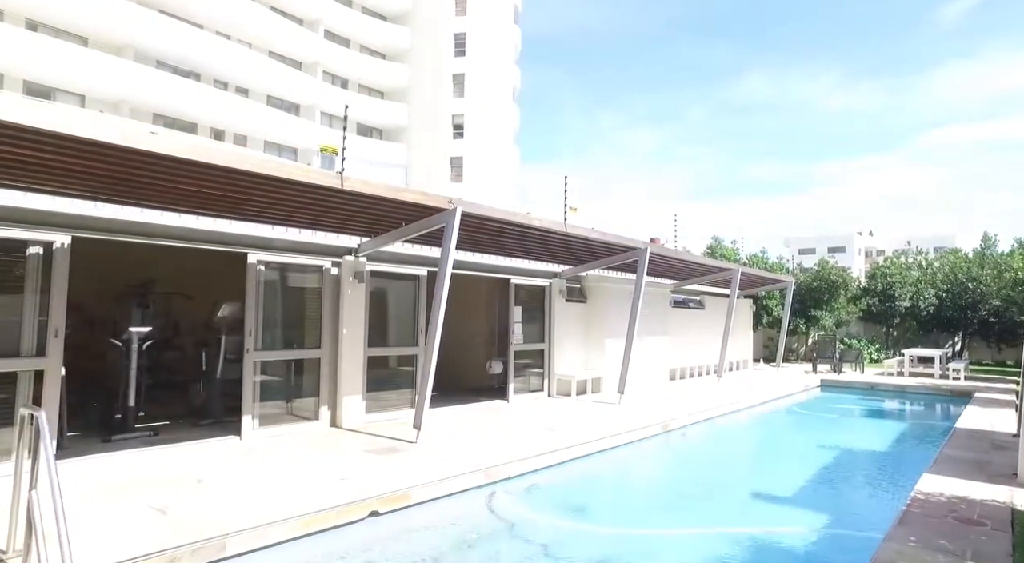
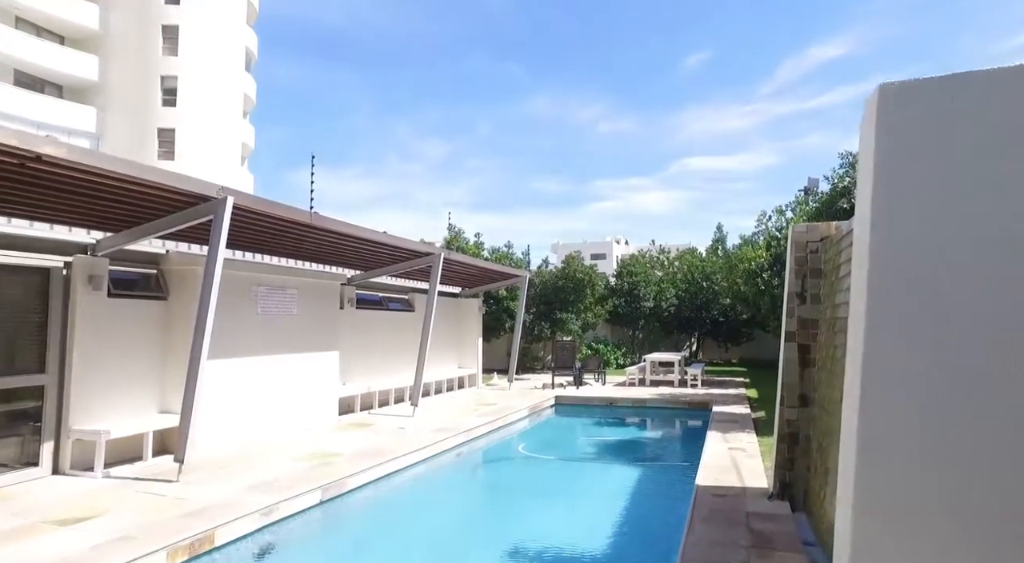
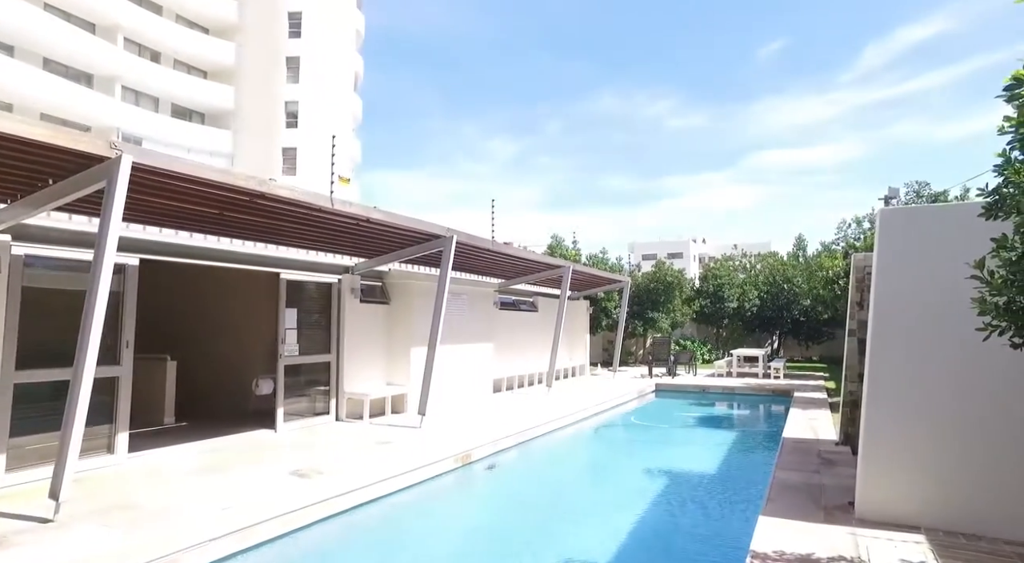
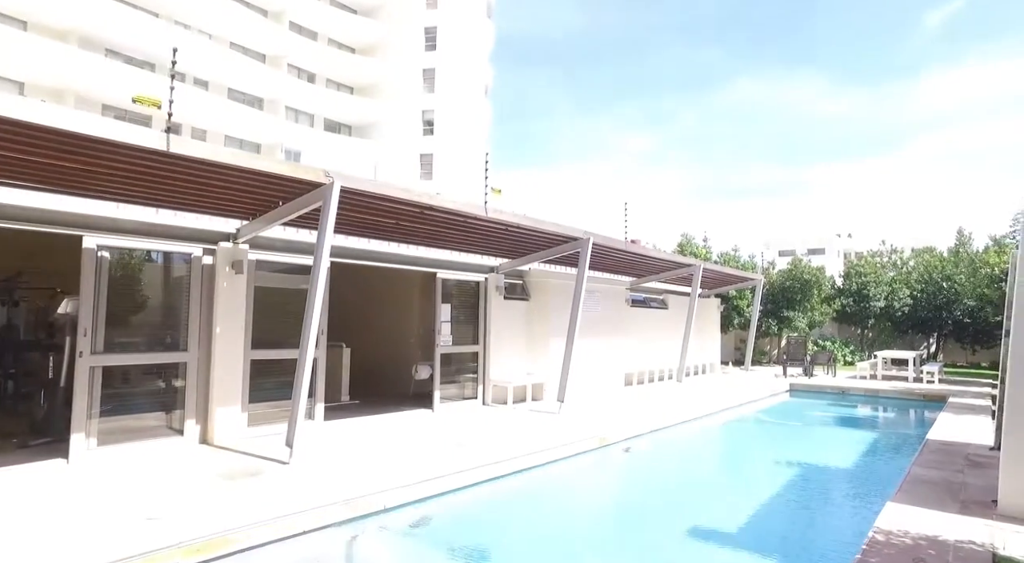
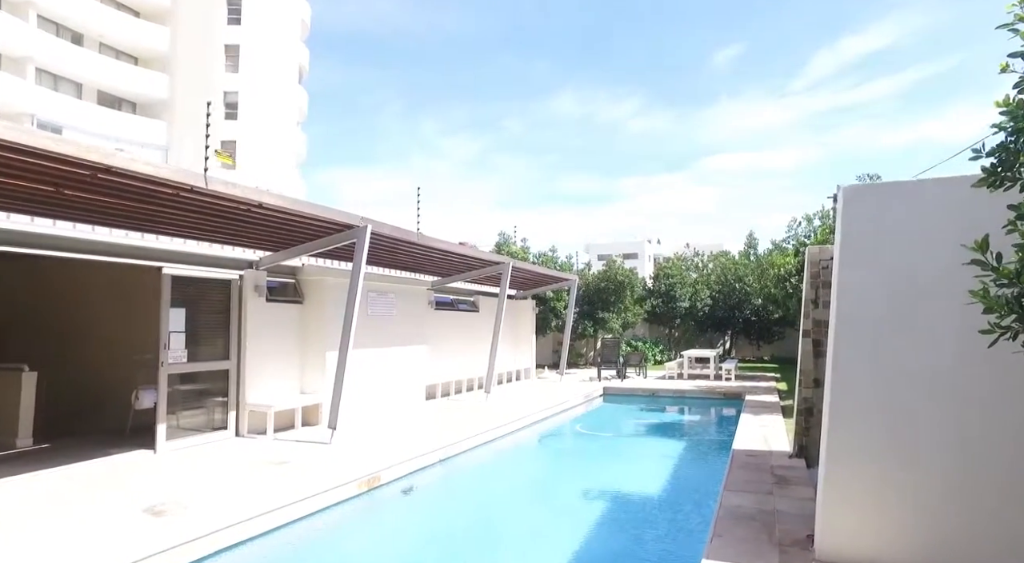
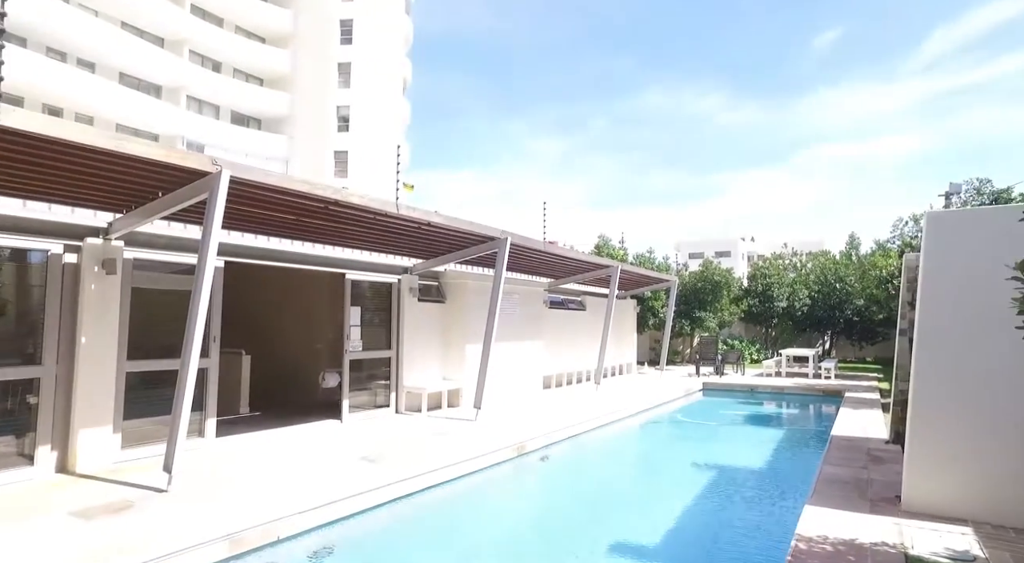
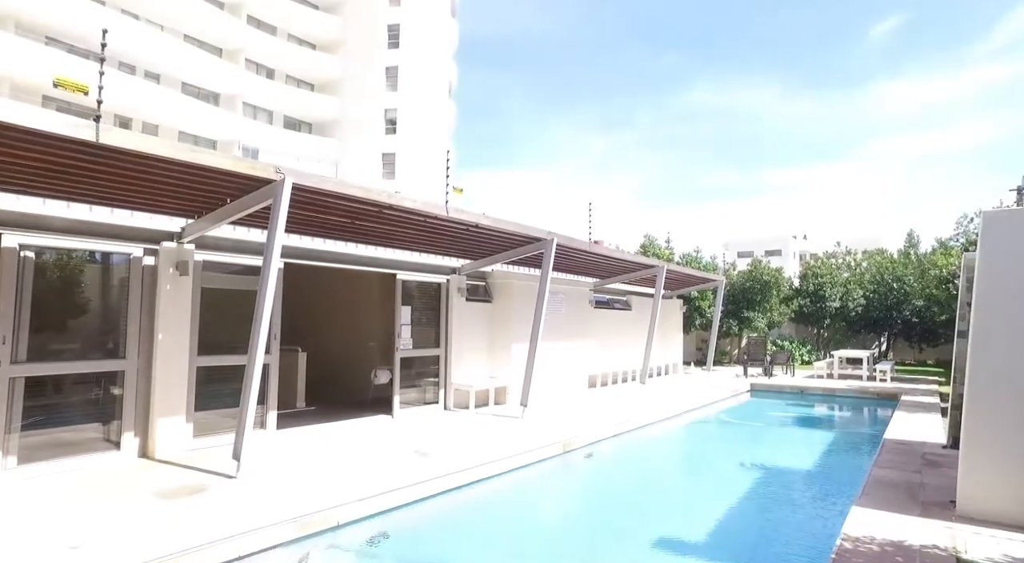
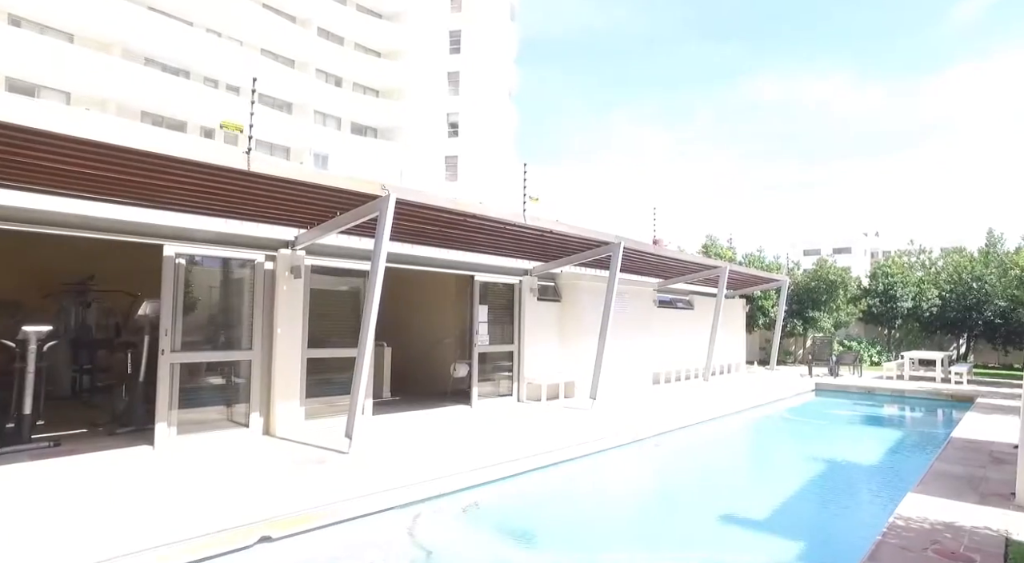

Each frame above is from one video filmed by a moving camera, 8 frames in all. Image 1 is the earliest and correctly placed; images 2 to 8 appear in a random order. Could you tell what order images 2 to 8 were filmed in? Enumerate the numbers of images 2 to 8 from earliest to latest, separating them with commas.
8, 4, 7, 6, 3, 5, 2
